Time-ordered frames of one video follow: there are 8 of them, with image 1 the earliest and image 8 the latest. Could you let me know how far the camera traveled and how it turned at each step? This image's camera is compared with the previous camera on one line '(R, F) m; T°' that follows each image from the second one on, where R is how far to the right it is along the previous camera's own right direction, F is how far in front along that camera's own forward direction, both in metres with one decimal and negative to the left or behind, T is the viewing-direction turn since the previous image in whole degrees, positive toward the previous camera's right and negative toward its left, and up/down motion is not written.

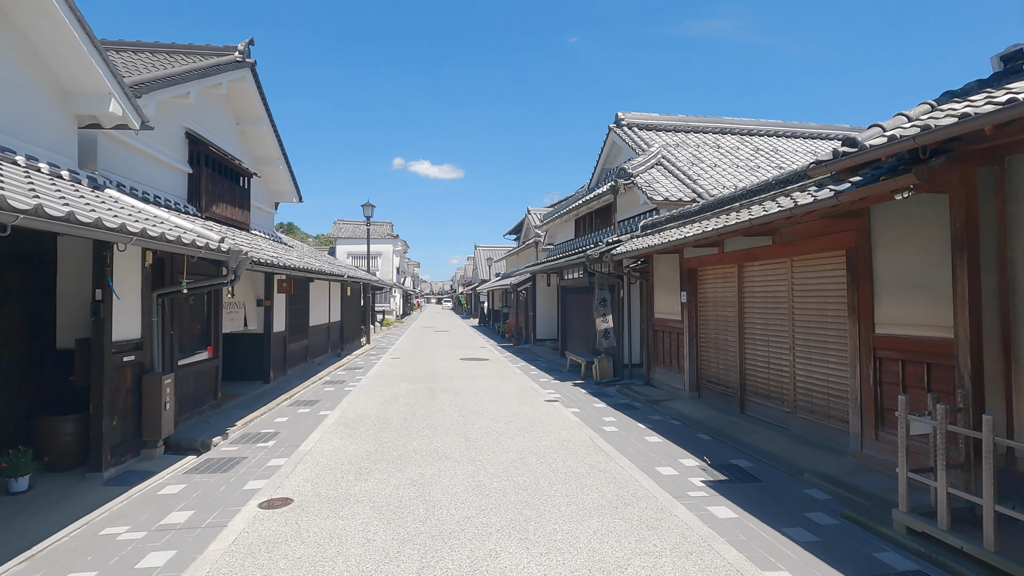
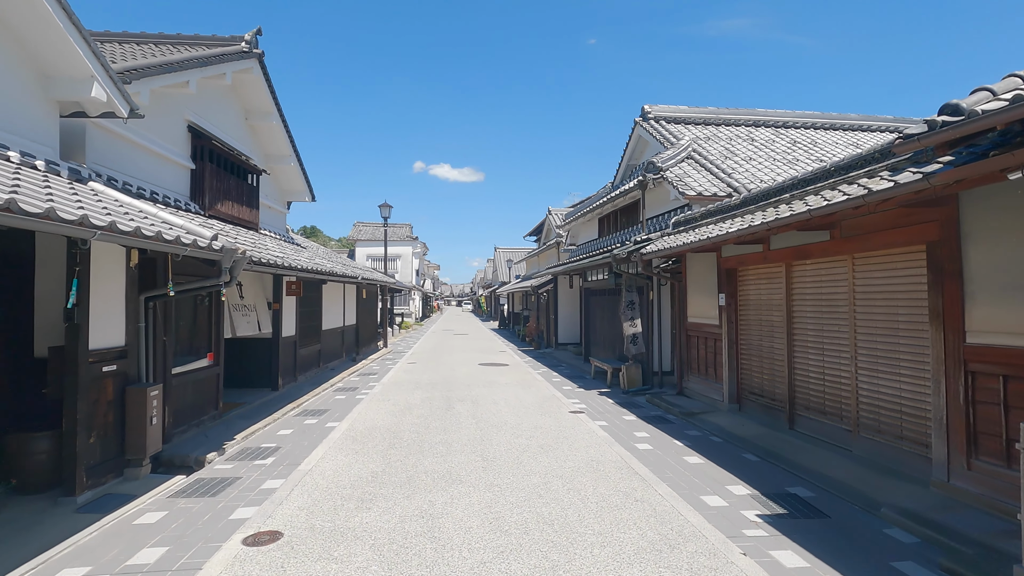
(0.0, +0.7) m; -2°
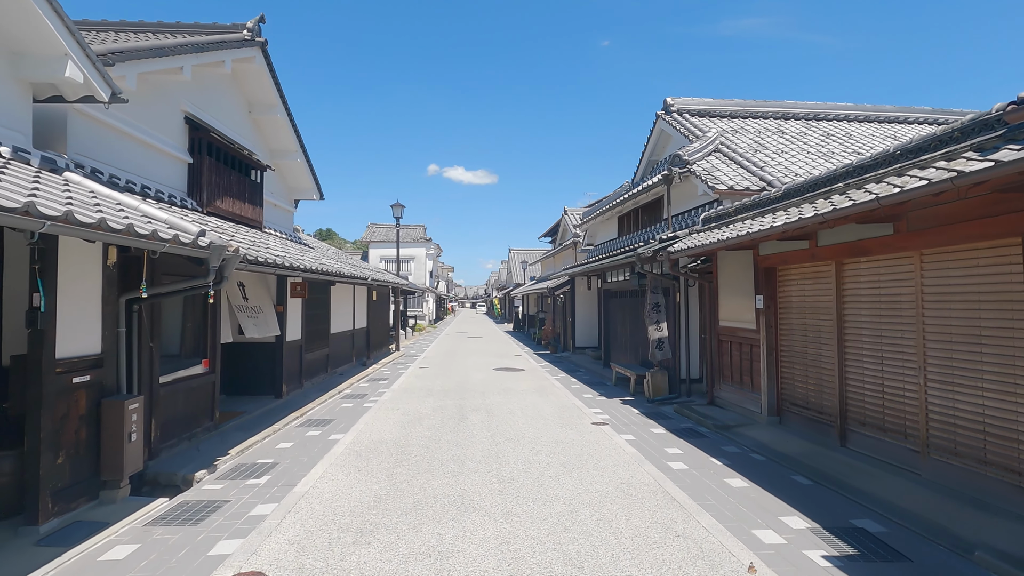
(-0.1, +0.6) m; -1°
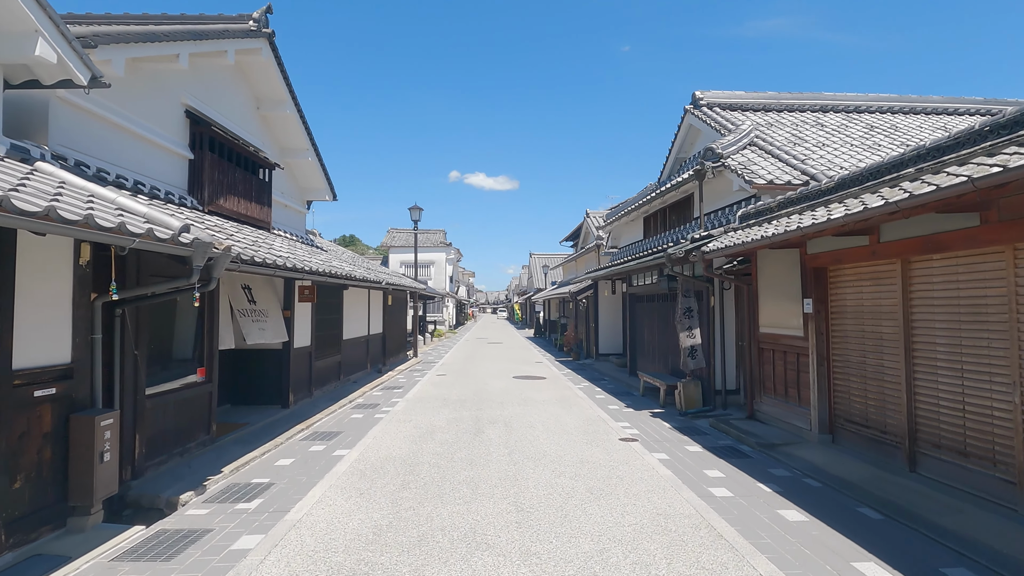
(0.0, +0.6) m; -2°
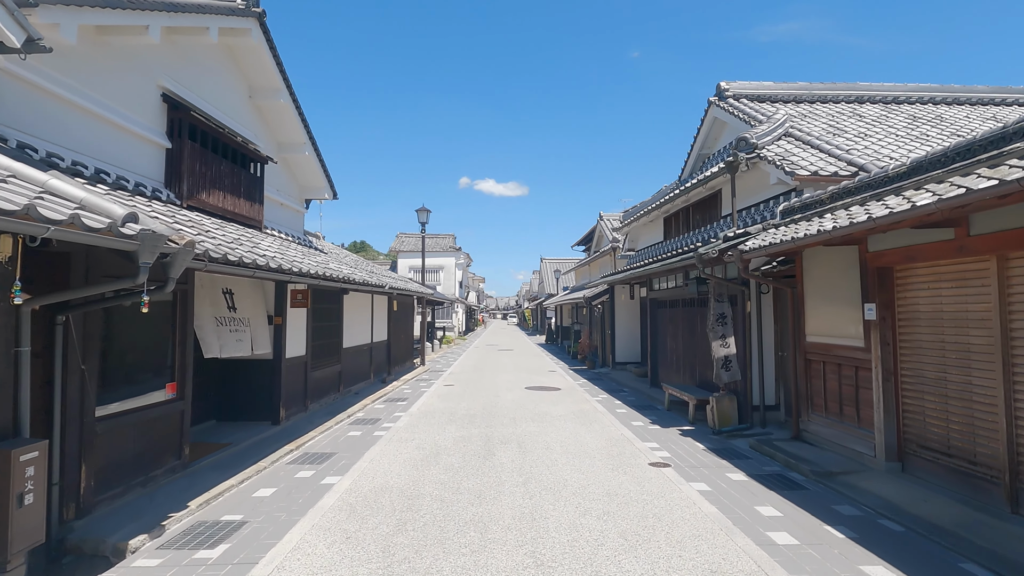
(-0.1, +0.9) m; -1°
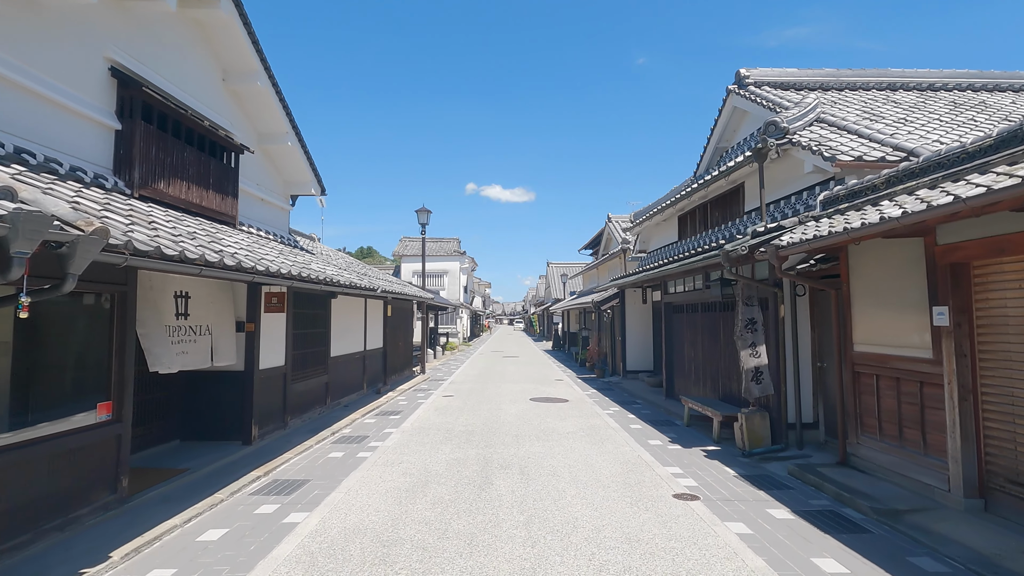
(+0.1, +0.9) m; -1°
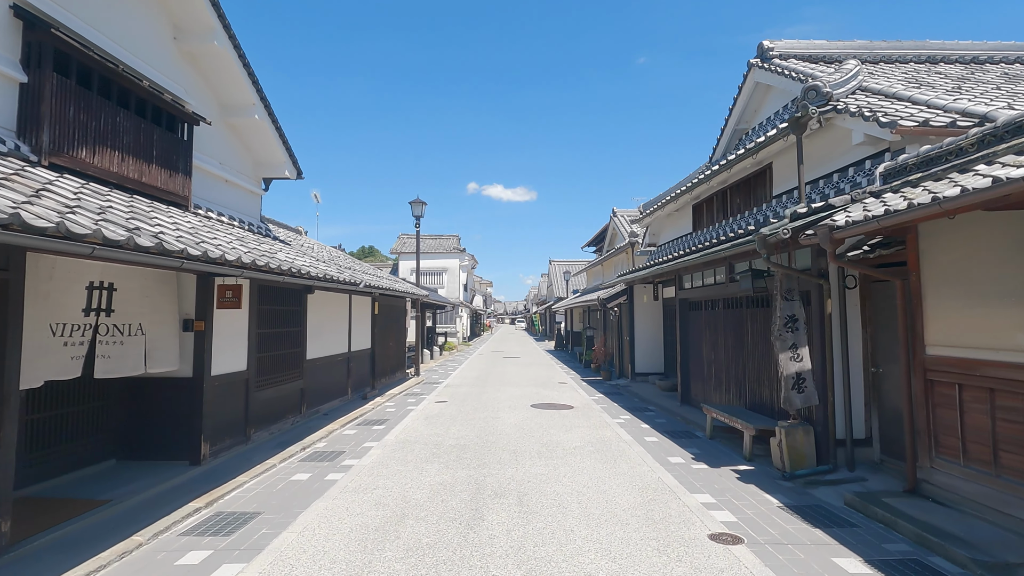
(+0.1, +1.1) m; 0°
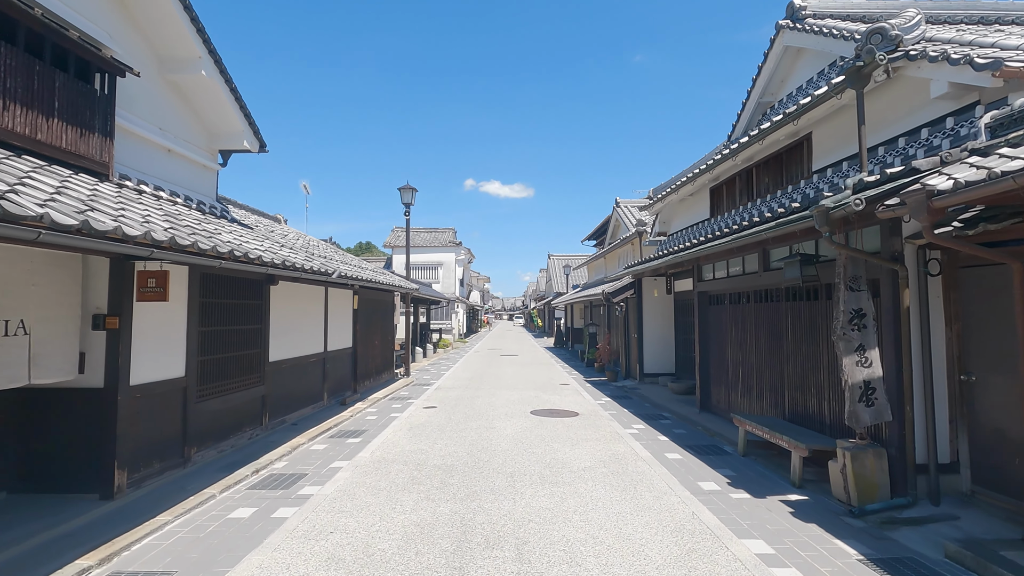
(0.0, +1.3) m; 0°
